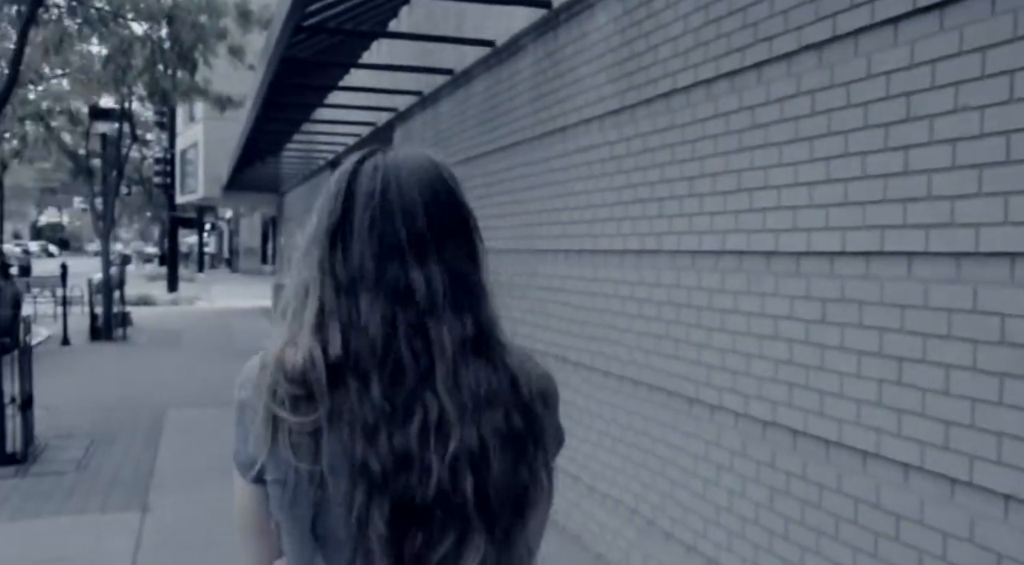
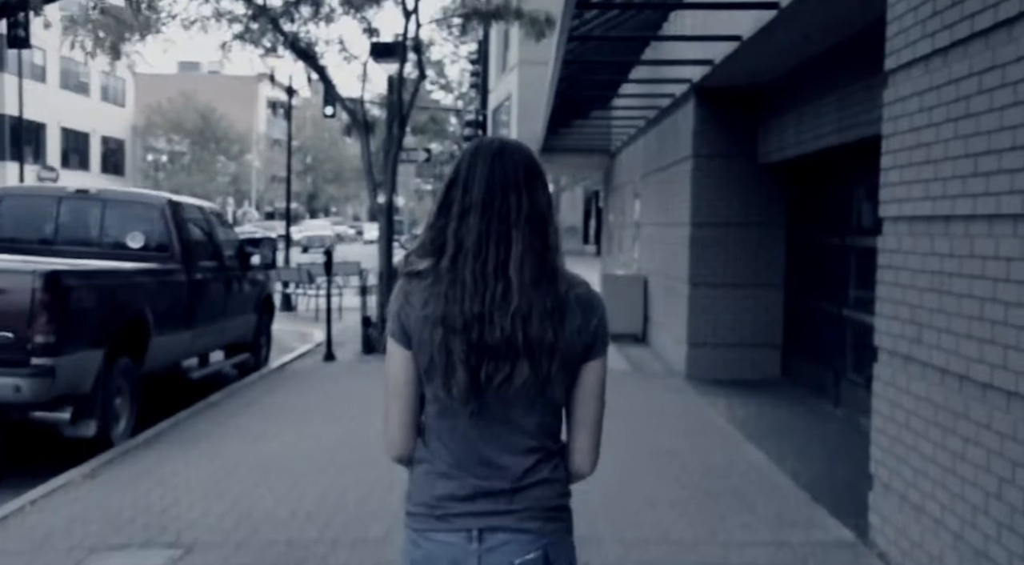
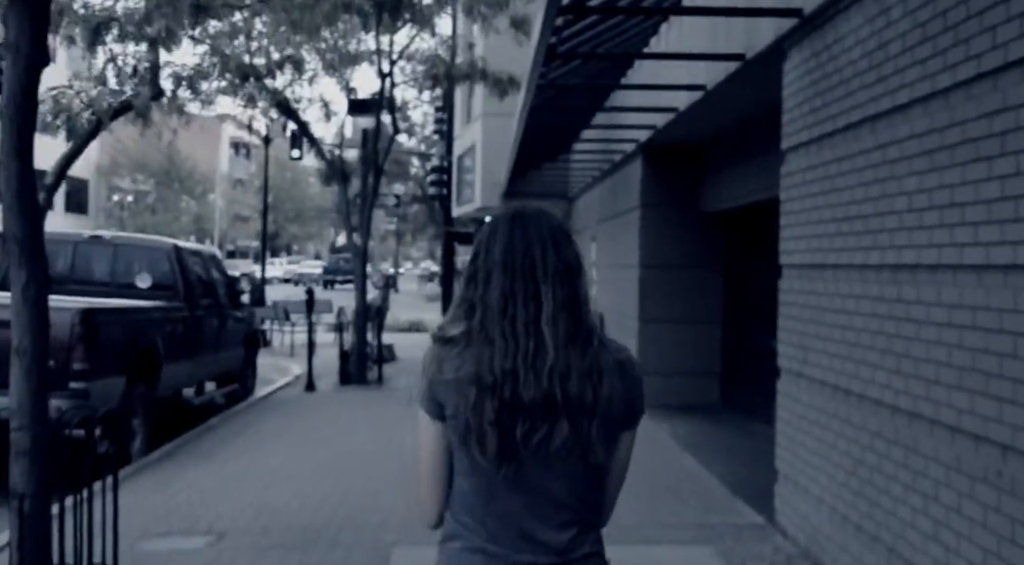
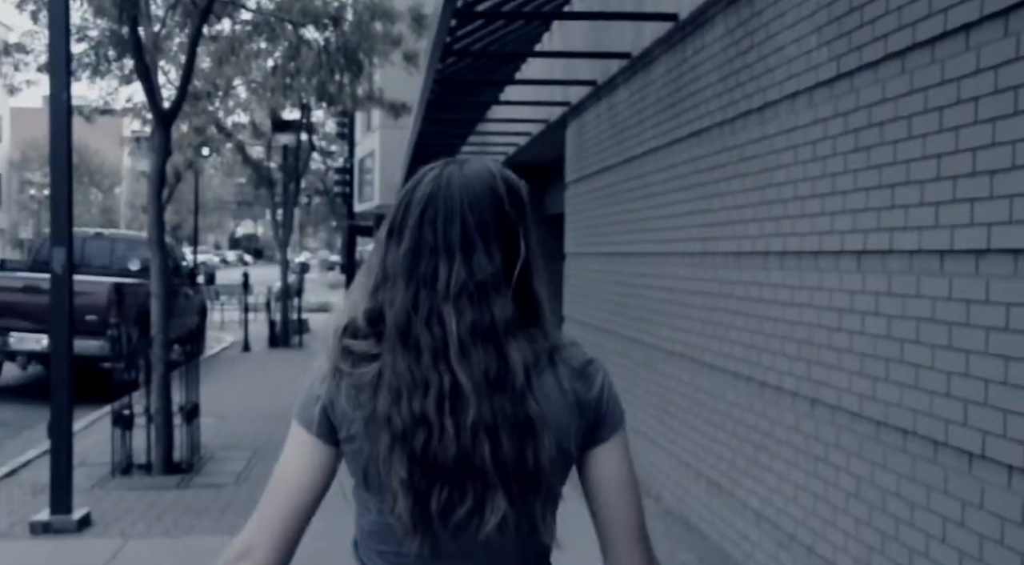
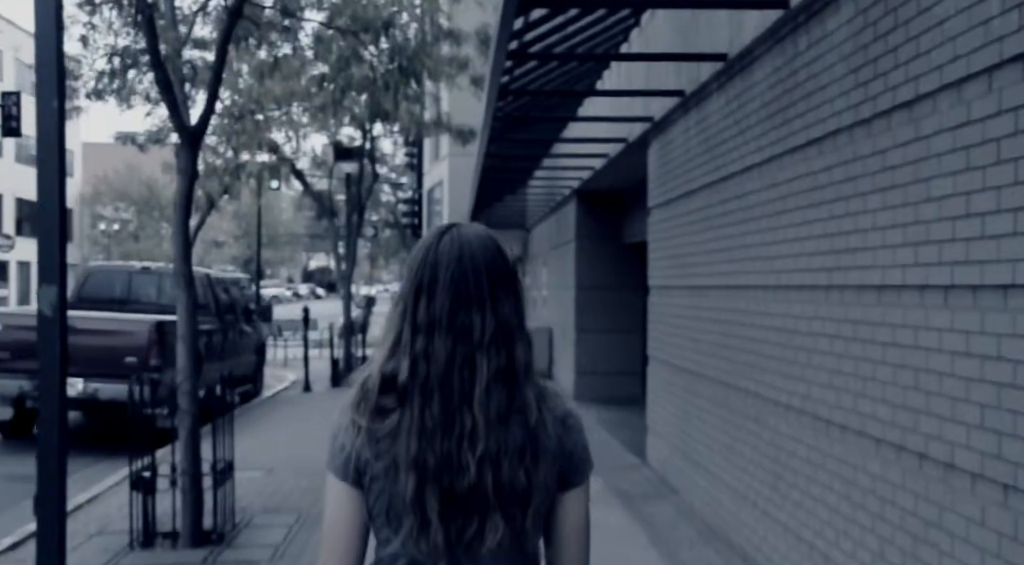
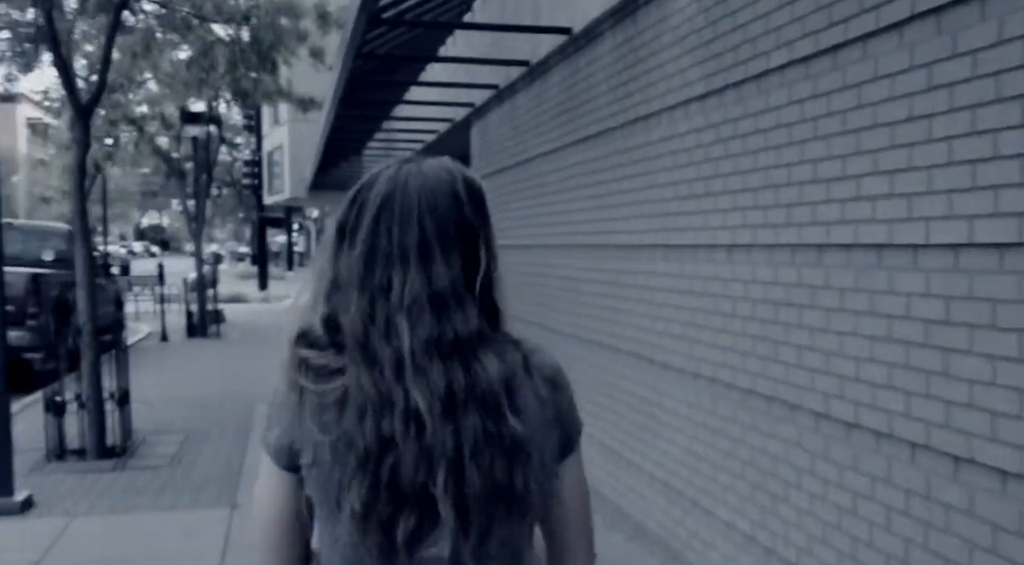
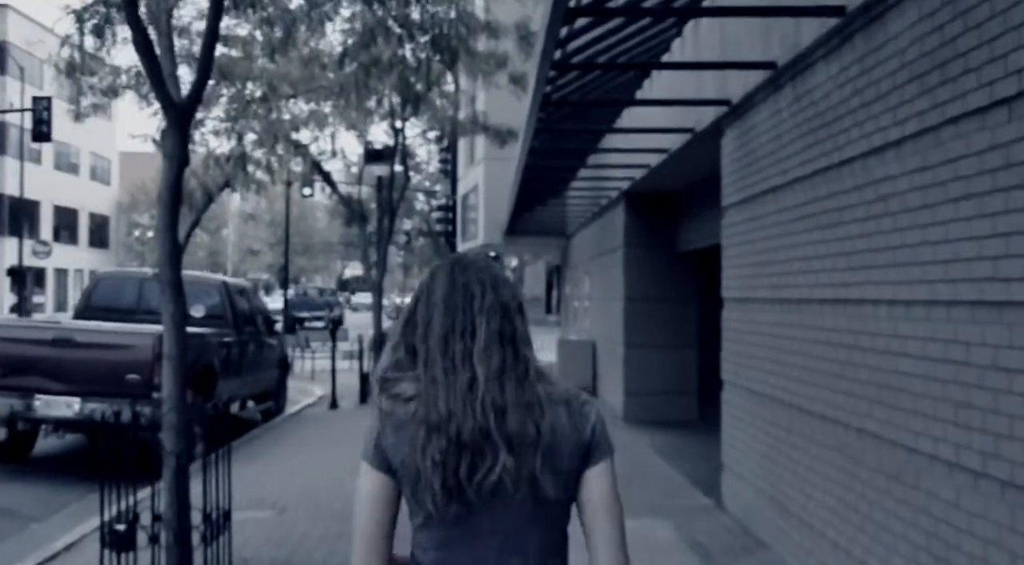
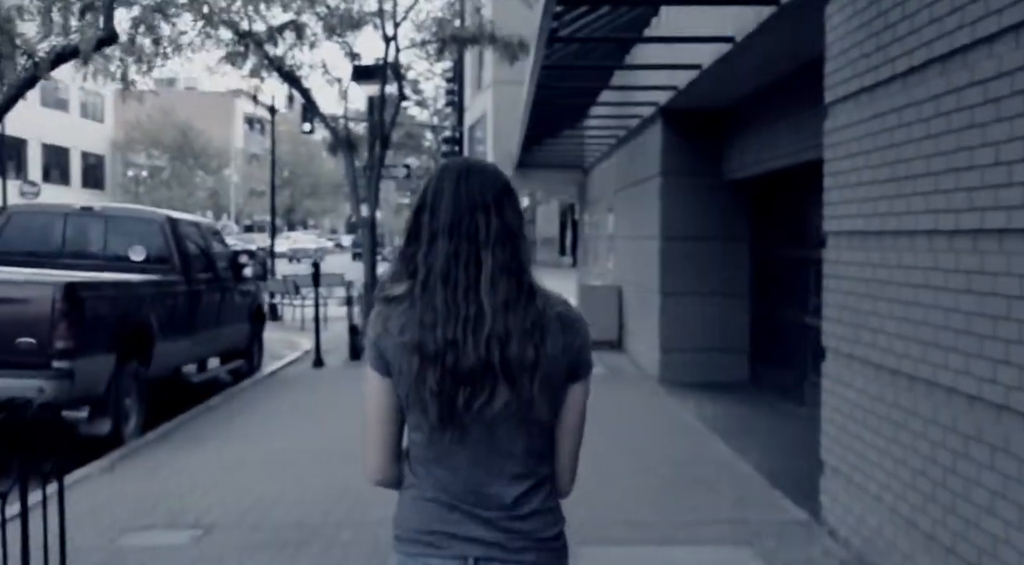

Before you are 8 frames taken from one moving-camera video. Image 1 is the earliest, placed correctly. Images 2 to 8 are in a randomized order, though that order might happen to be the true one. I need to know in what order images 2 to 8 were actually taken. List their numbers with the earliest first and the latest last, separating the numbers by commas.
6, 4, 5, 7, 3, 8, 2
